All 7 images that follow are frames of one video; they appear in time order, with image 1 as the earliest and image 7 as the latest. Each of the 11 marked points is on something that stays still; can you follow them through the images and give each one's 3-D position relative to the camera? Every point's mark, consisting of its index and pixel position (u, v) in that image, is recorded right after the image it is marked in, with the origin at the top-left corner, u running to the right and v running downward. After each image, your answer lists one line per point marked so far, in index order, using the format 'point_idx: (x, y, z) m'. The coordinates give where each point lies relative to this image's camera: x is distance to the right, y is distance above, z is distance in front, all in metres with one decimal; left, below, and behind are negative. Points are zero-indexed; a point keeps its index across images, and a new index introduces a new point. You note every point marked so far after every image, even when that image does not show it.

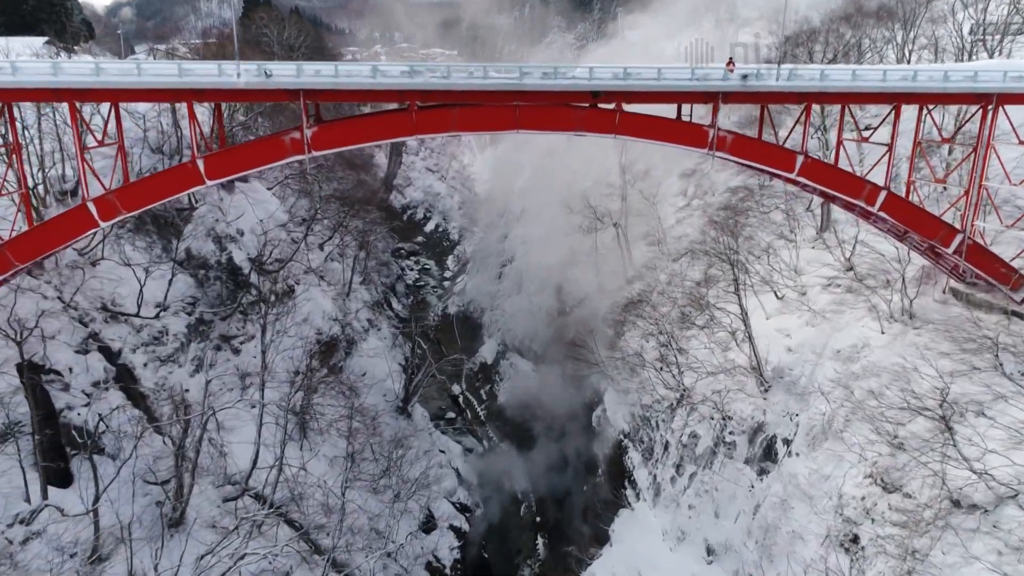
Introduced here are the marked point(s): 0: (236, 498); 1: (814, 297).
0: (-4.2, -3.2, +13.0) m
1: (+5.4, -0.1, +15.2) m
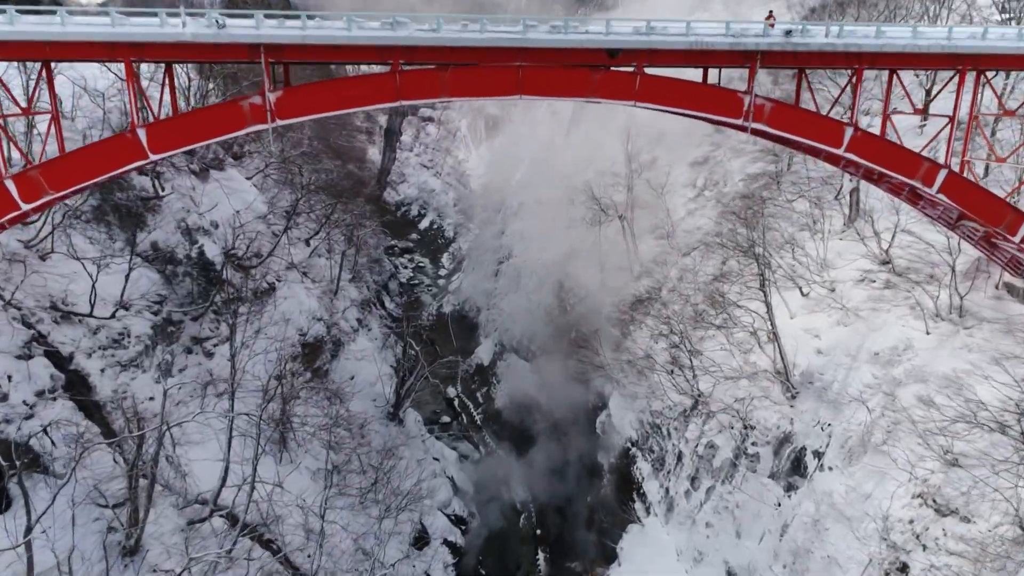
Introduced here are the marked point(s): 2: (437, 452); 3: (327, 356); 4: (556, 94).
0: (-4.2, -3.1, +11.6) m
1: (+5.4, -0.1, +13.7) m
2: (-1.7, -3.6, +19.4) m
3: (-4.1, -1.5, +19.1) m
4: (+0.5, +2.0, +8.8) m
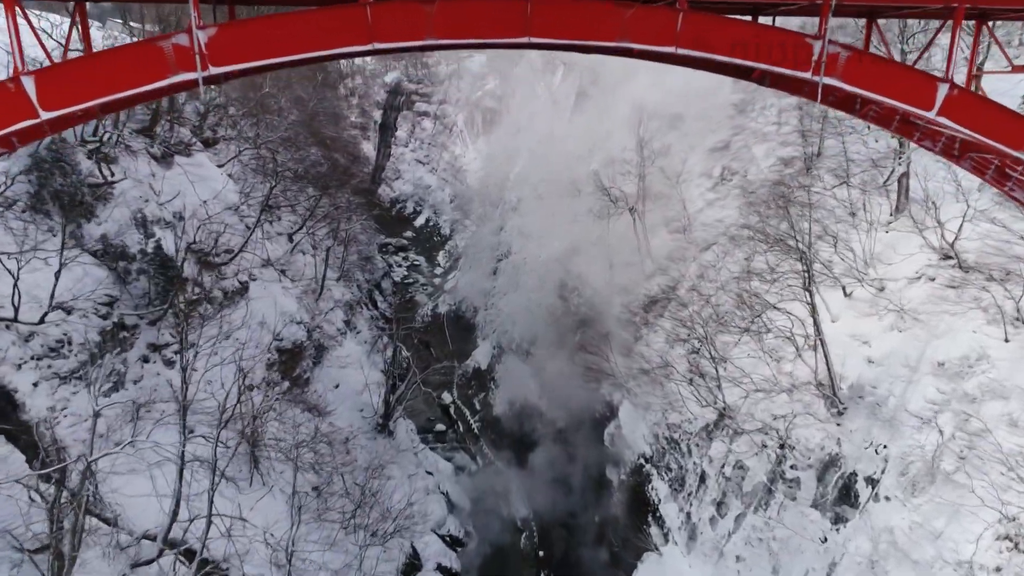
0: (-4.1, -3.1, +9.7) m
1: (+5.4, -0.1, +11.9) m
2: (-1.6, -3.6, +17.5) m
3: (-4.1, -1.5, +17.3) m
4: (+0.5, +2.0, +7.0) m
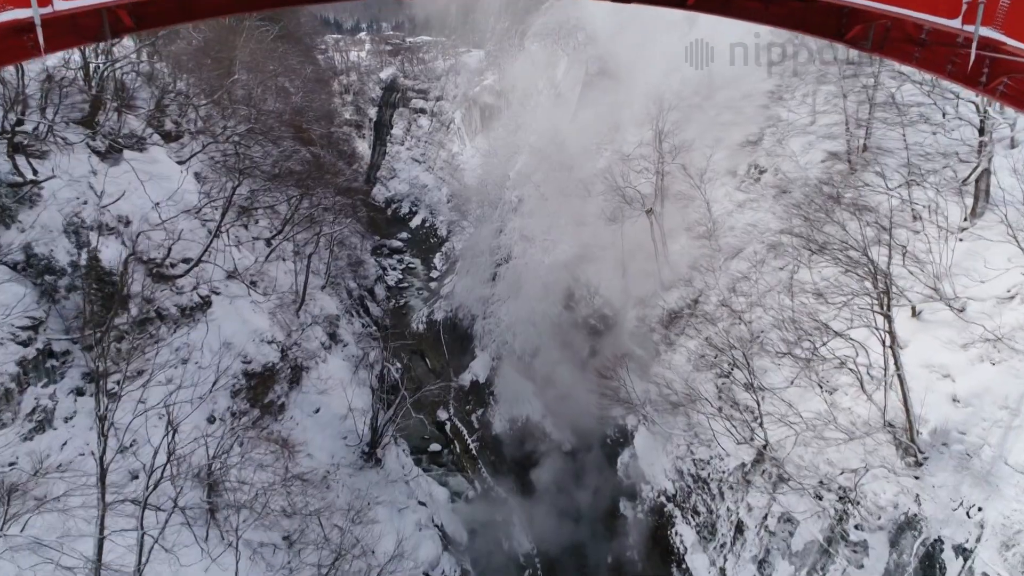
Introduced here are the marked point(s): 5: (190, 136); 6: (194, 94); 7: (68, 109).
0: (-4.1, -3.4, +7.6) m
1: (+5.4, -0.3, +9.8) m
2: (-1.6, -3.9, +15.4) m
3: (-4.1, -1.8, +15.2) m
4: (+0.6, +1.8, +4.8) m
5: (-6.1, +2.8, +16.1) m
6: (-6.2, +3.8, +16.6) m
7: (-6.8, +2.7, +13.1) m
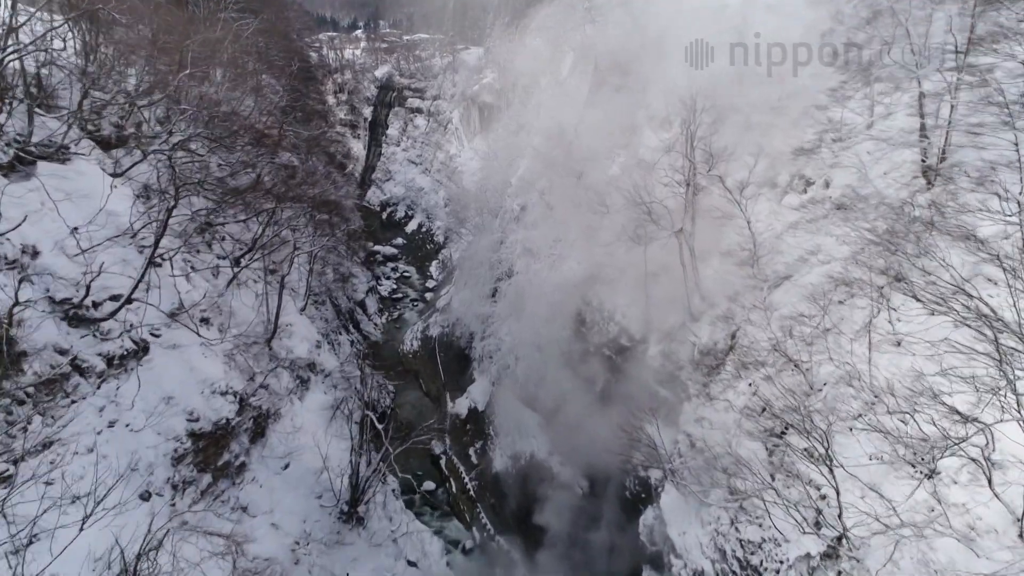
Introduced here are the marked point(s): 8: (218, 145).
0: (-4.0, -4.0, +5.0) m
1: (+5.5, -0.9, +7.3) m
2: (-1.5, -4.4, +12.9) m
3: (-4.0, -2.3, +12.6) m
4: (+0.6, +1.2, +2.3) m
5: (-6.0, +2.3, +13.5) m
6: (-6.1, +3.2, +14.0) m
7: (-6.7, +2.2, +10.5) m
8: (-5.4, +2.8, +16.4) m
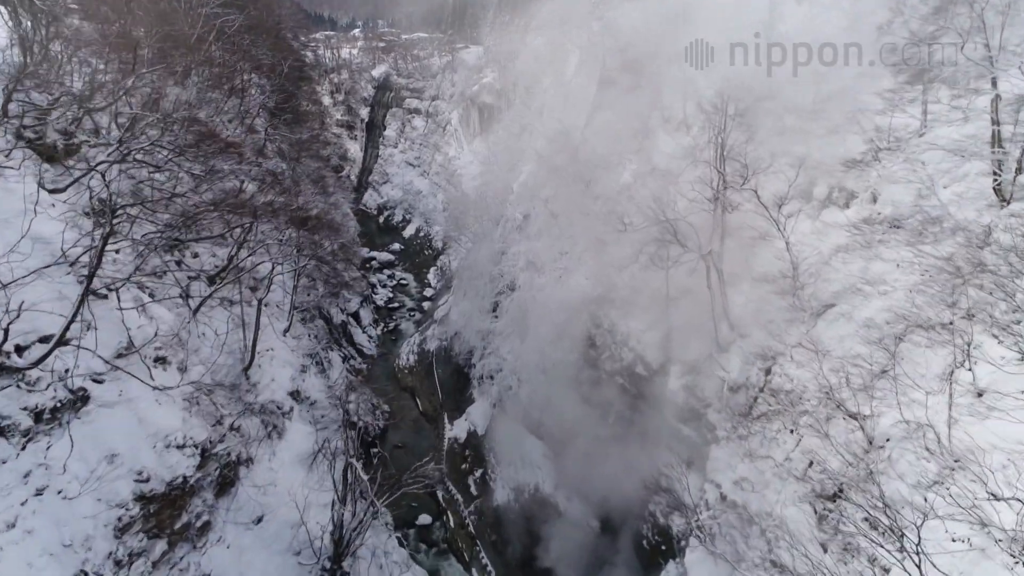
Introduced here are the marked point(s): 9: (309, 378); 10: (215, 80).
0: (-3.9, -4.4, +3.3) m
1: (+5.6, -1.3, +5.6) m
2: (-1.5, -4.8, +11.1) m
3: (-3.9, -2.7, +10.9) m
4: (+0.7, +0.8, +0.6) m
5: (-5.9, +1.9, +11.8) m
6: (-6.1, +2.8, +12.3) m
7: (-6.6, +1.8, +8.8) m
8: (-5.4, +2.4, +14.7) m
9: (-3.6, -1.6, +15.2) m
10: (-6.6, +4.6, +19.0) m
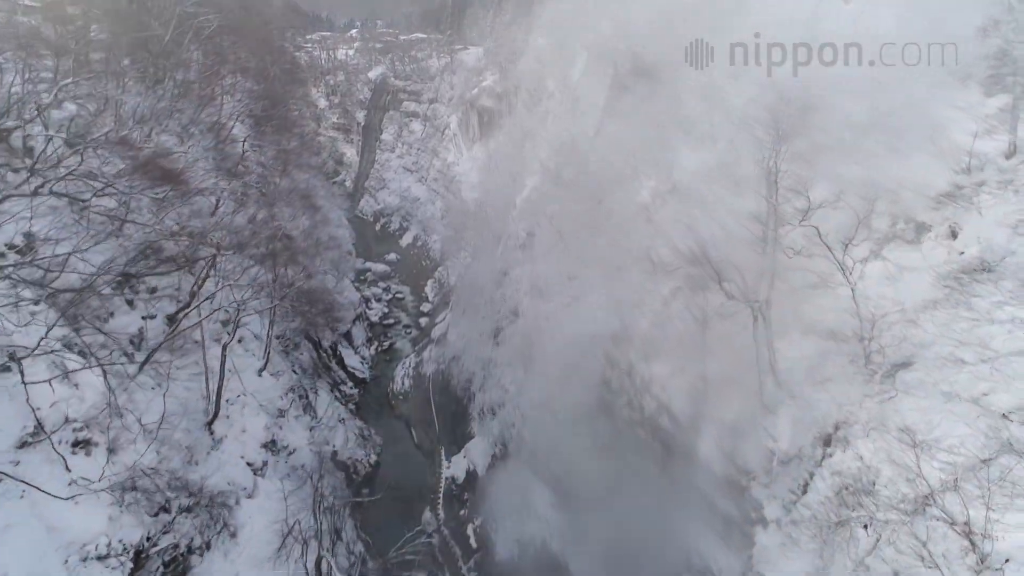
0: (-3.8, -5.0, +1.2) m
1: (+5.7, -1.9, +3.4) m
2: (-1.4, -5.5, +9.0) m
3: (-3.8, -3.4, +8.8) m
4: (+0.8, +0.1, -1.5) m
5: (-5.8, +1.2, +9.7) m
6: (-6.0, +2.1, +10.2) m
7: (-6.5, +1.1, +6.7) m
8: (-5.3, +1.7, +12.6) m
9: (-3.5, -2.3, +13.1) m
10: (-6.6, +4.0, +16.9) m
